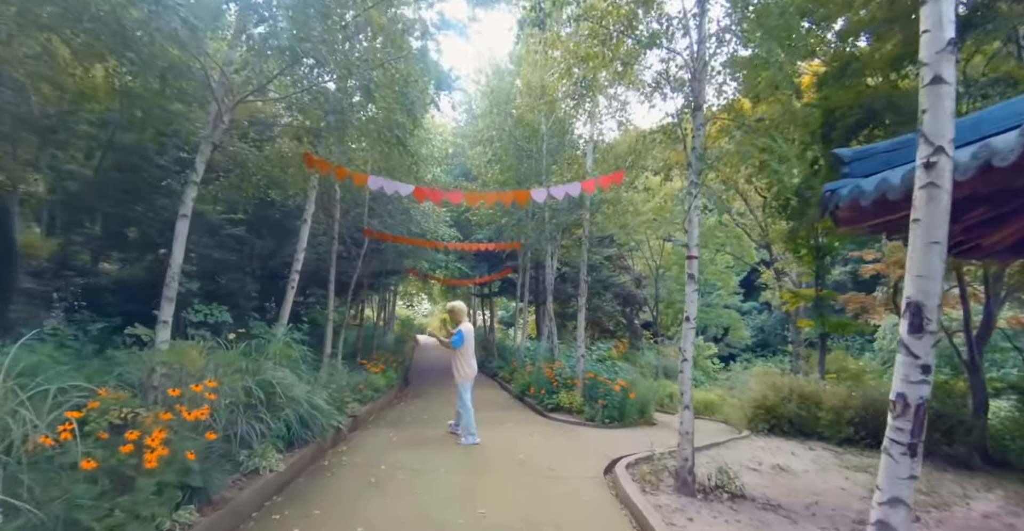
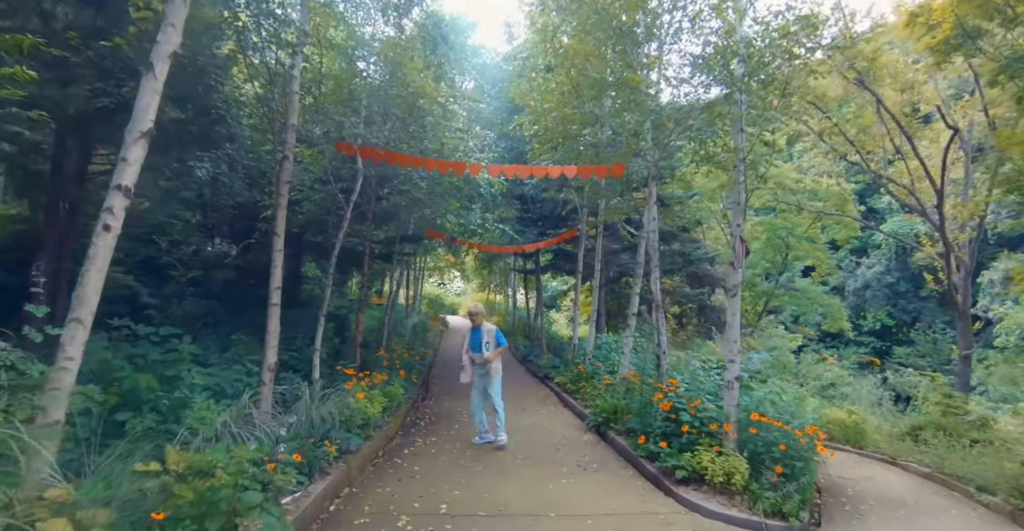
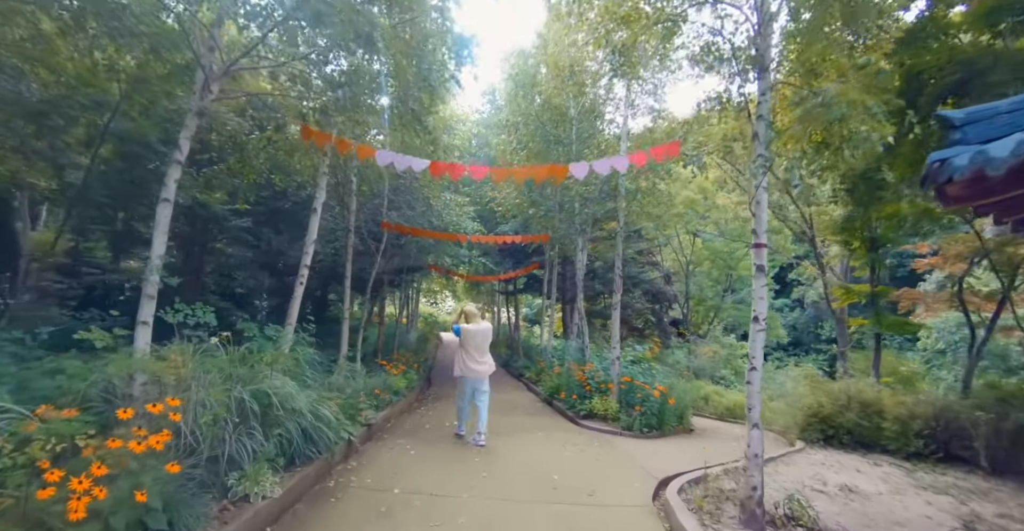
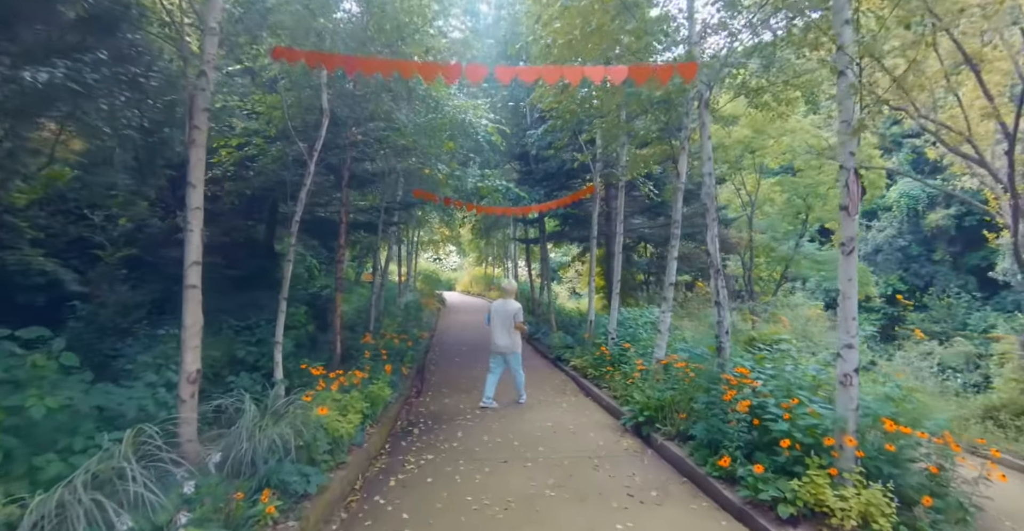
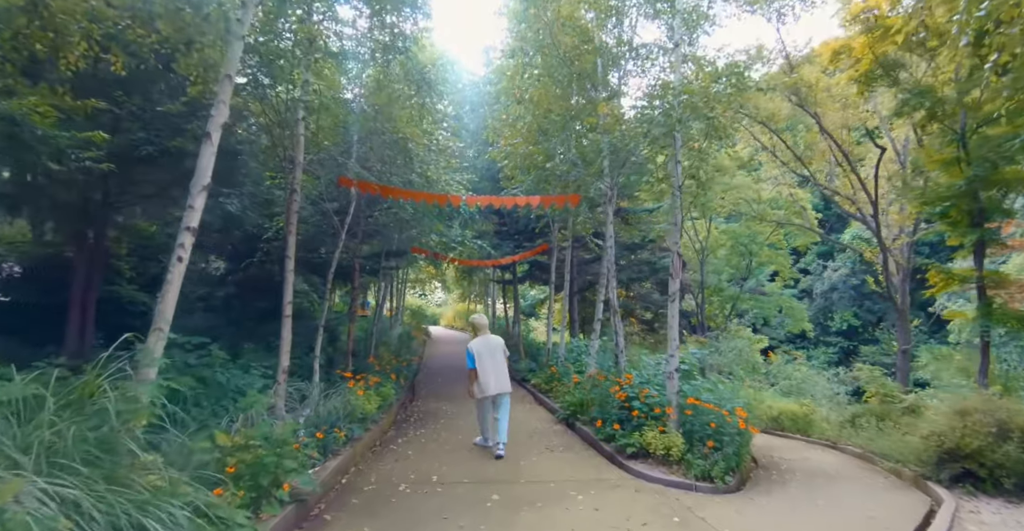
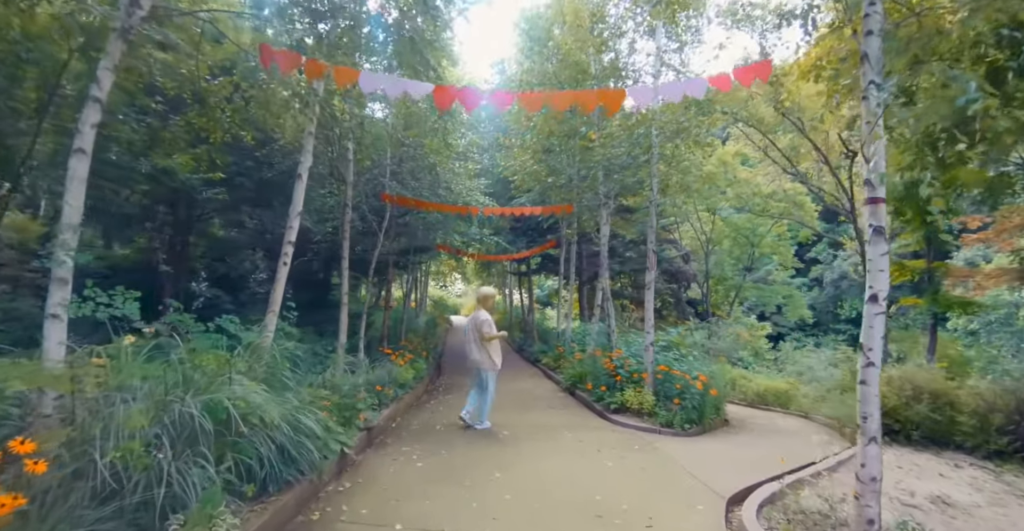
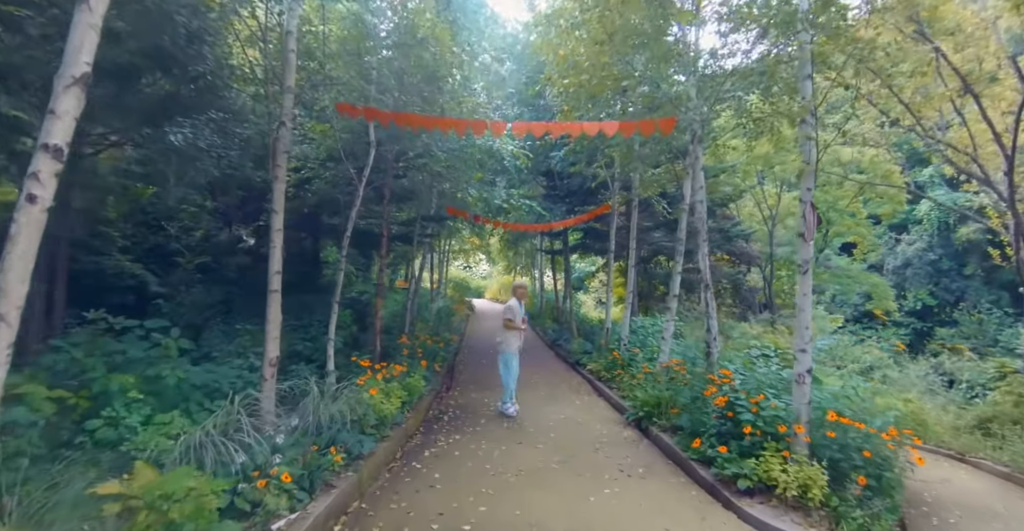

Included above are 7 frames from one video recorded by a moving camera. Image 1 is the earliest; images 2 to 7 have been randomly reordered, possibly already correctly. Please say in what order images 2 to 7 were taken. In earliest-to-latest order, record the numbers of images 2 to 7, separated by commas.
3, 6, 5, 2, 7, 4
